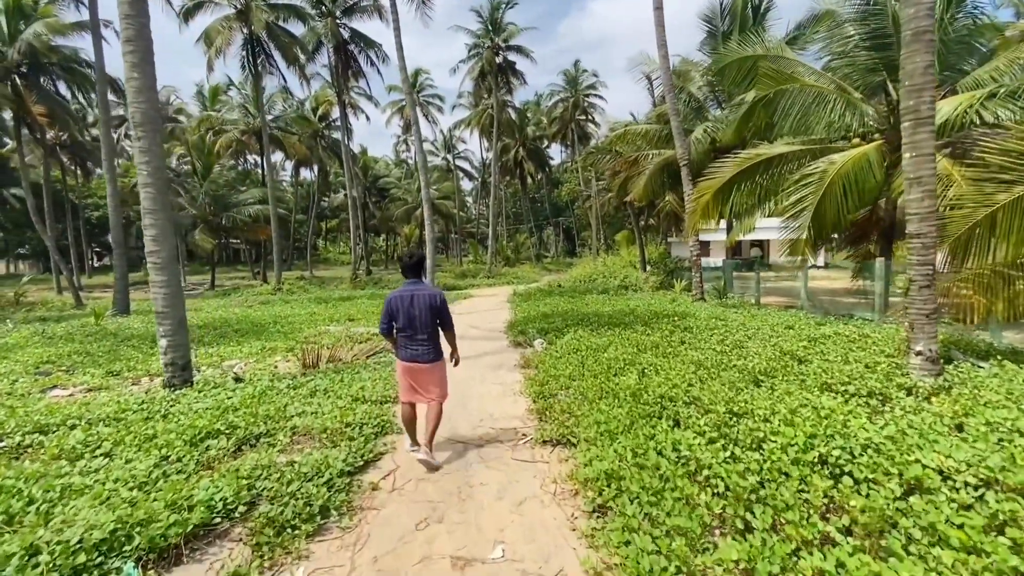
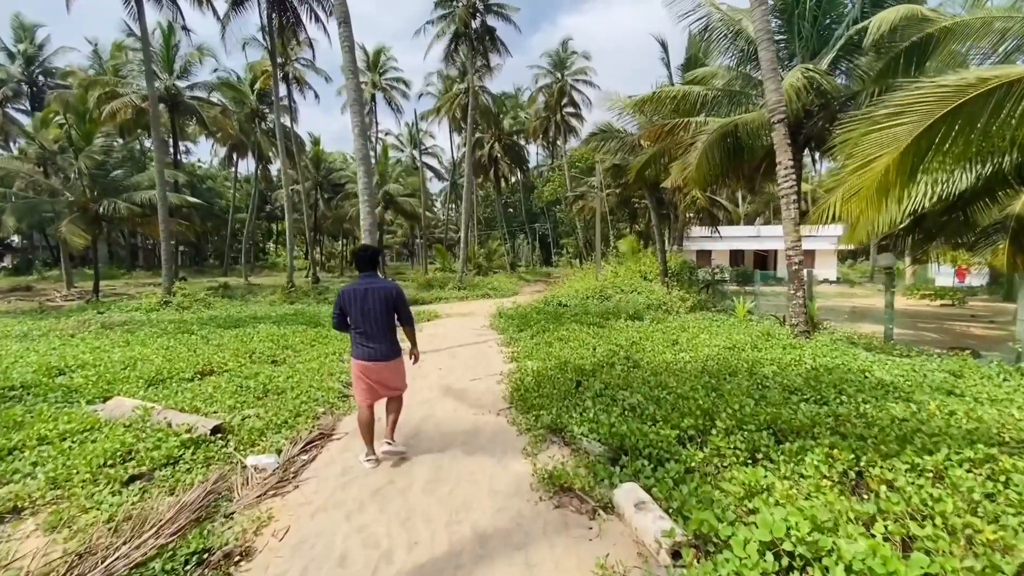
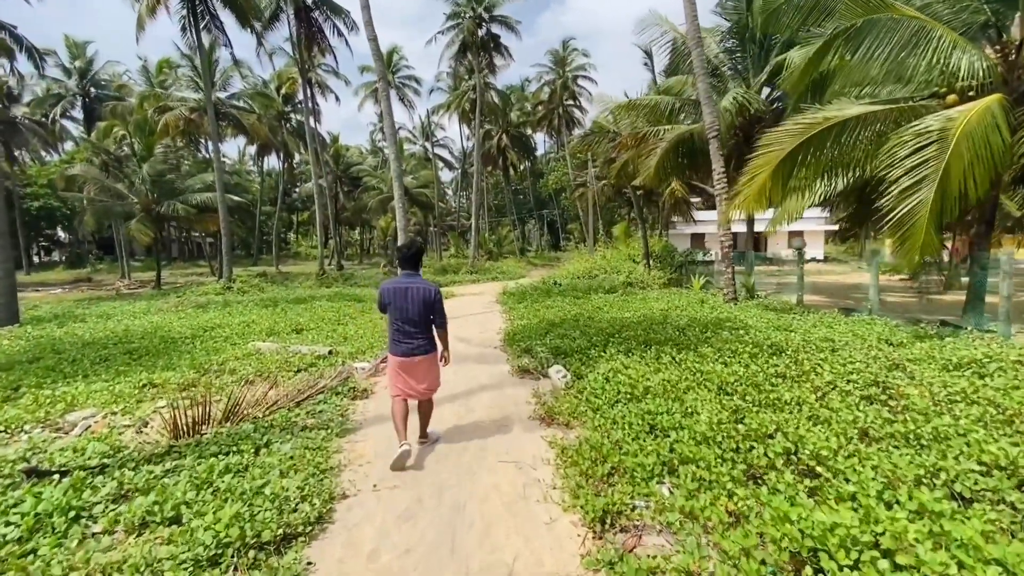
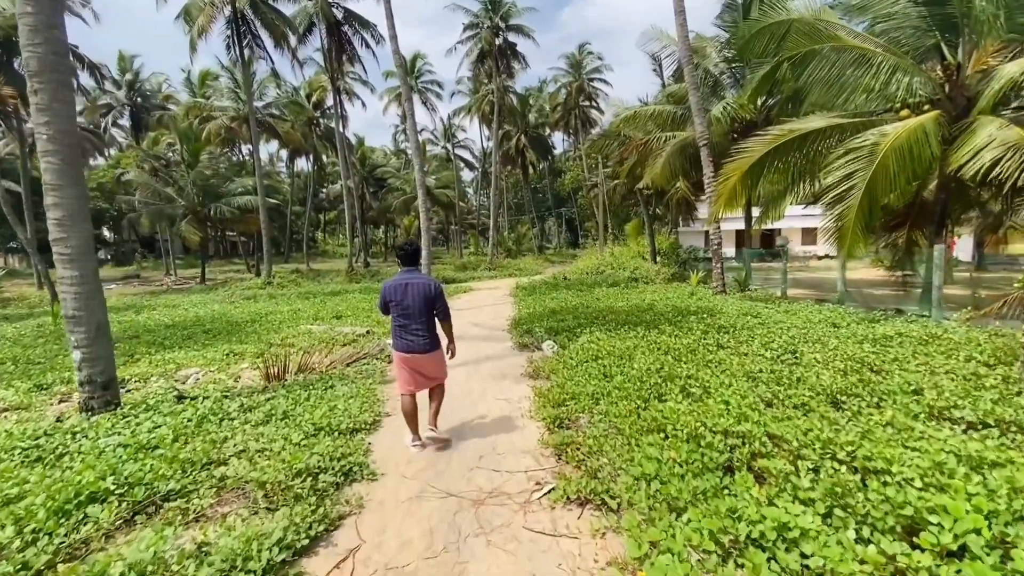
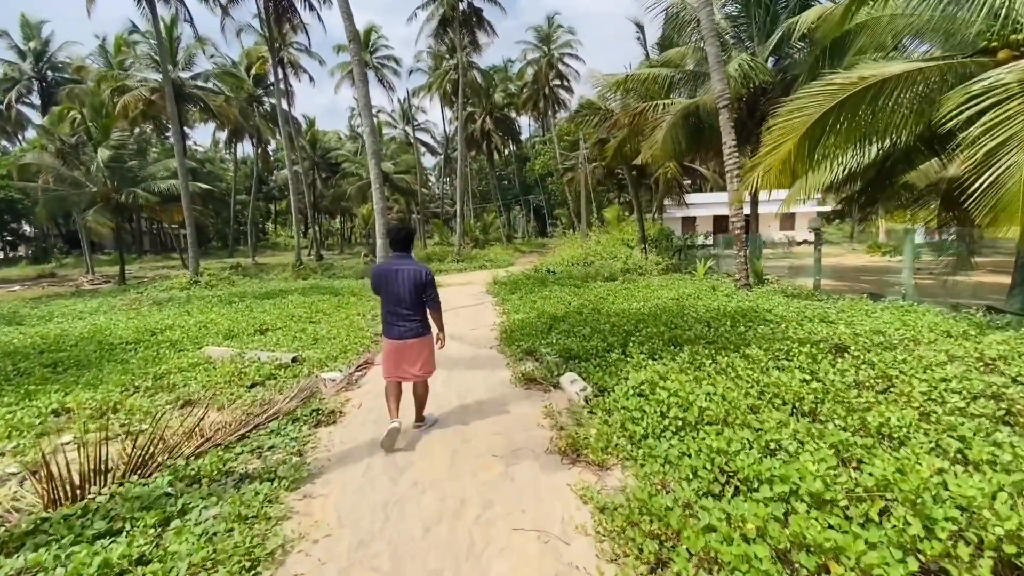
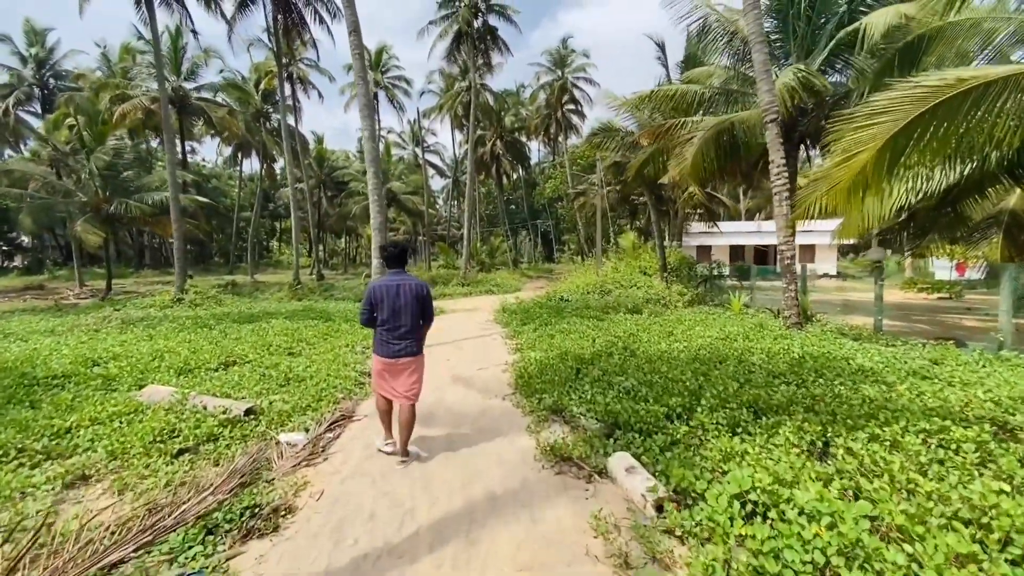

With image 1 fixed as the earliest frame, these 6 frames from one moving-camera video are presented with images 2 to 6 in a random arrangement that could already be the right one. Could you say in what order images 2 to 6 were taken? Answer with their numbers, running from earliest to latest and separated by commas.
4, 3, 5, 6, 2
